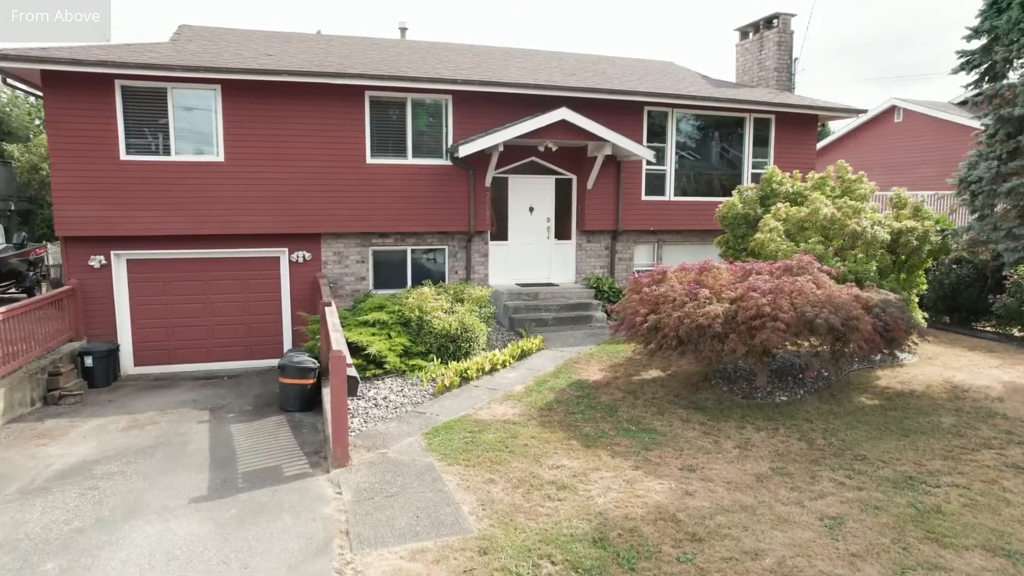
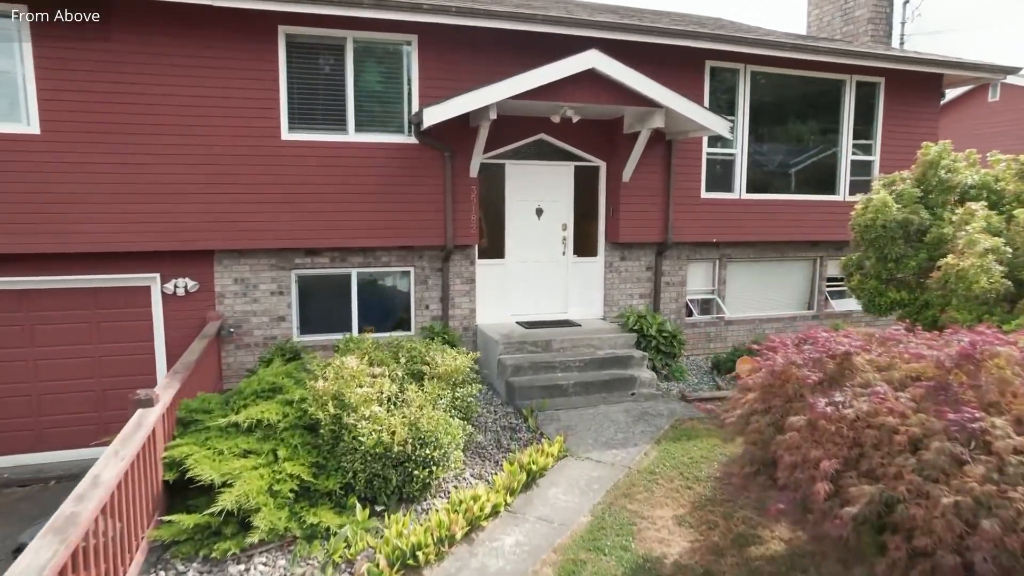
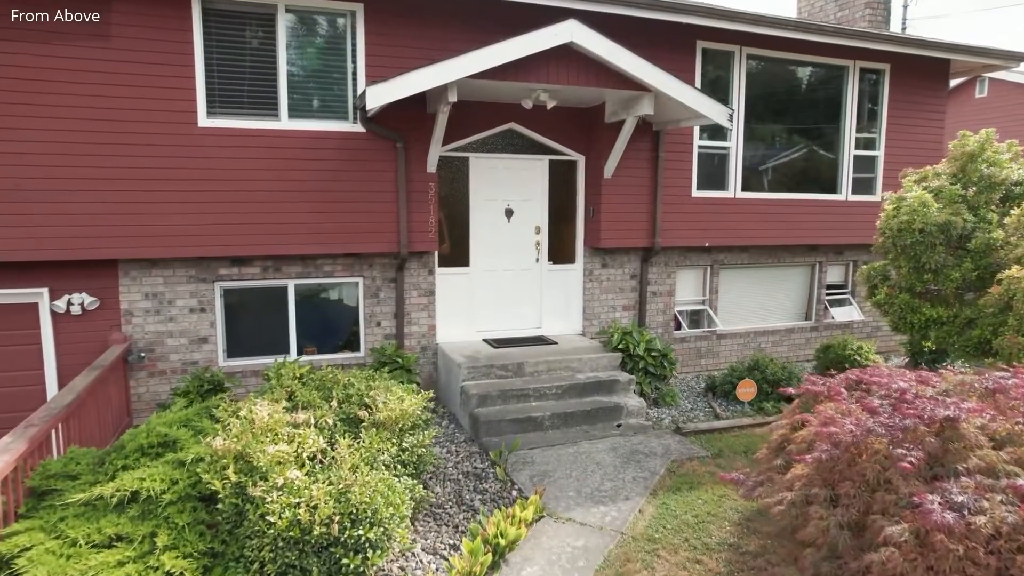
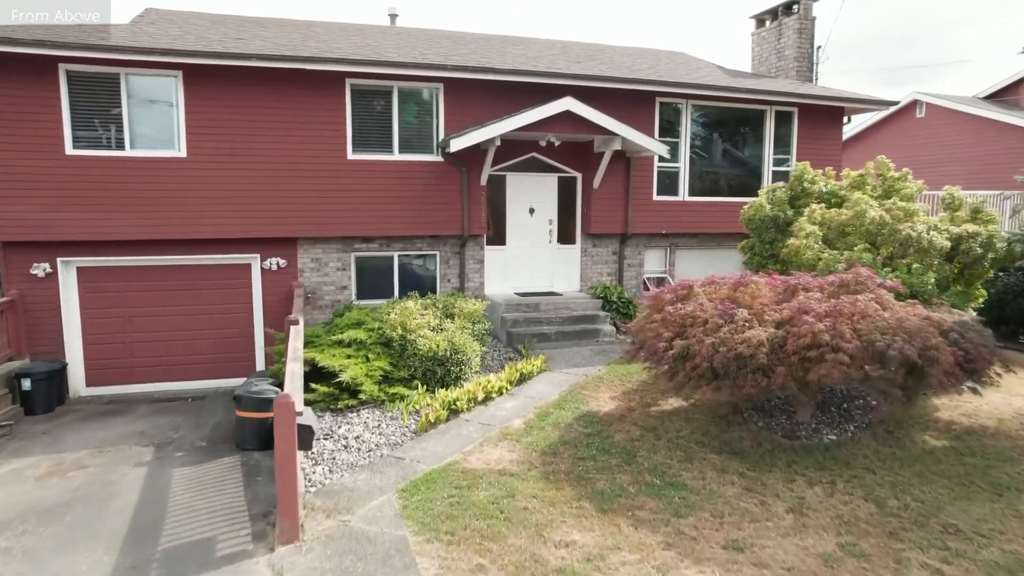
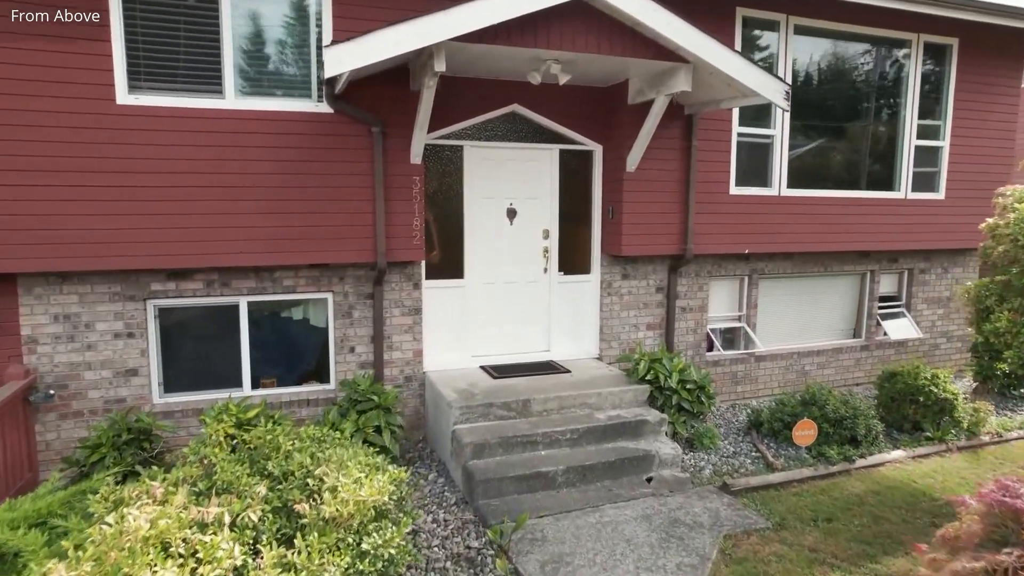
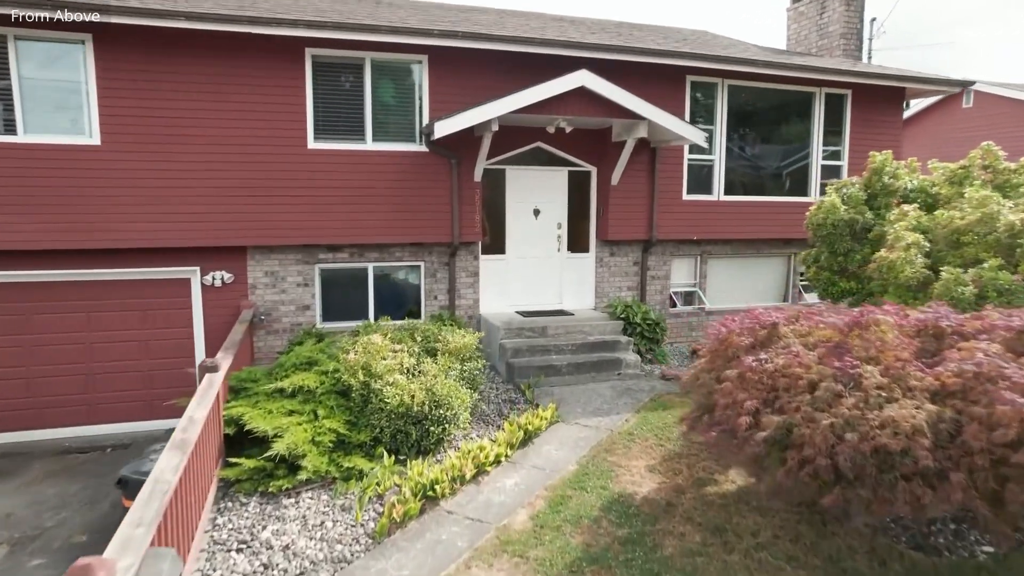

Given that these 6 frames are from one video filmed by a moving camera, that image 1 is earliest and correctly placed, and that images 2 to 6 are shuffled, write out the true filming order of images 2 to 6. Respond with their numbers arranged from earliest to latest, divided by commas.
4, 6, 2, 3, 5
